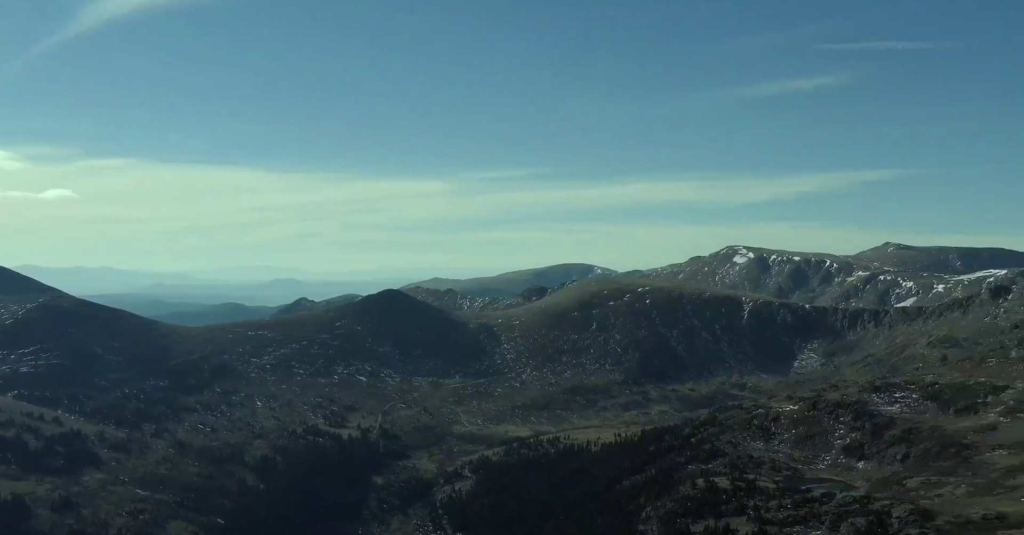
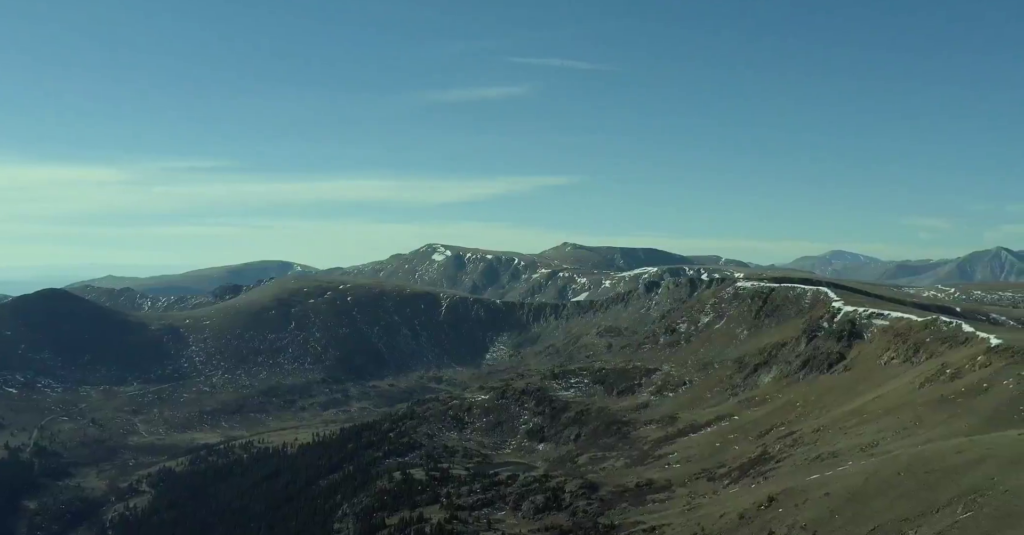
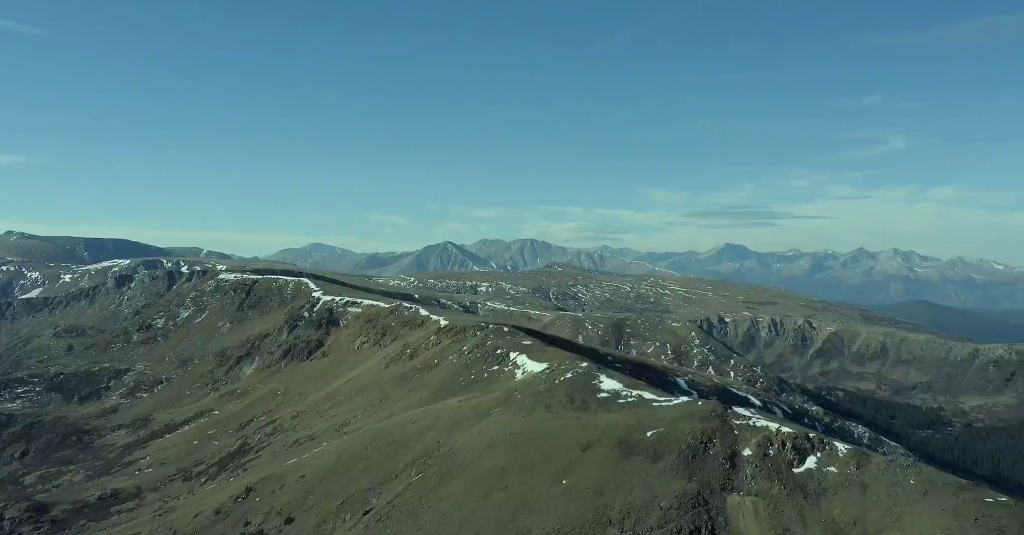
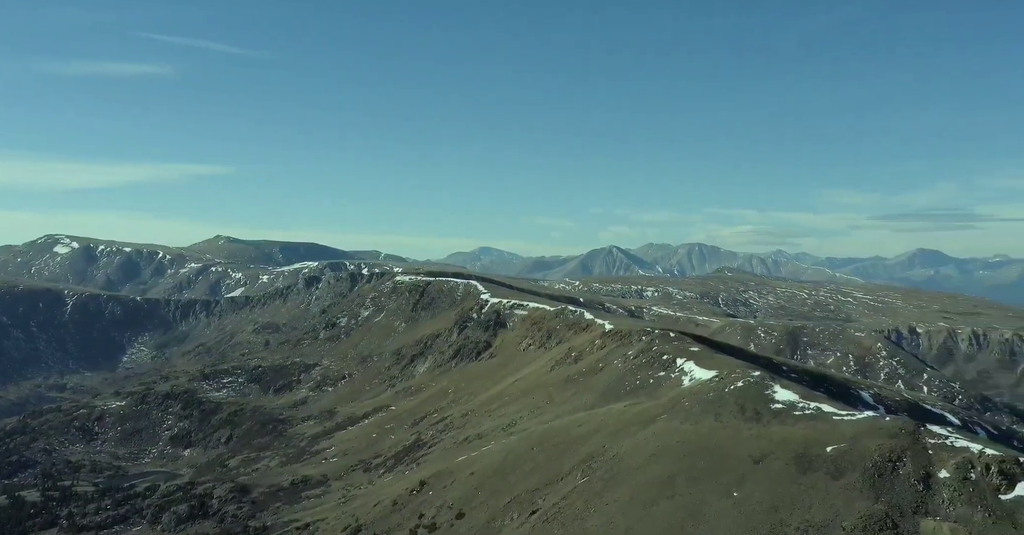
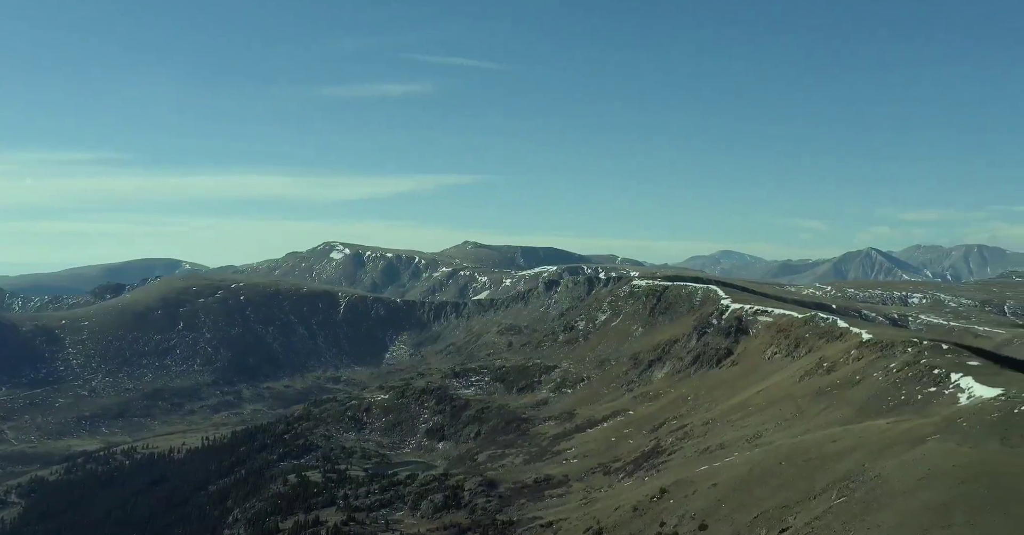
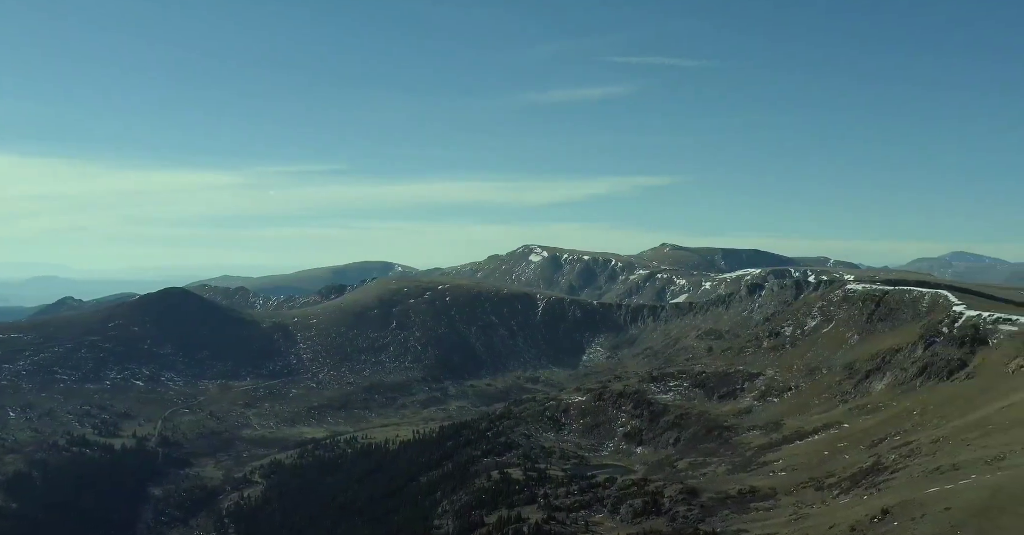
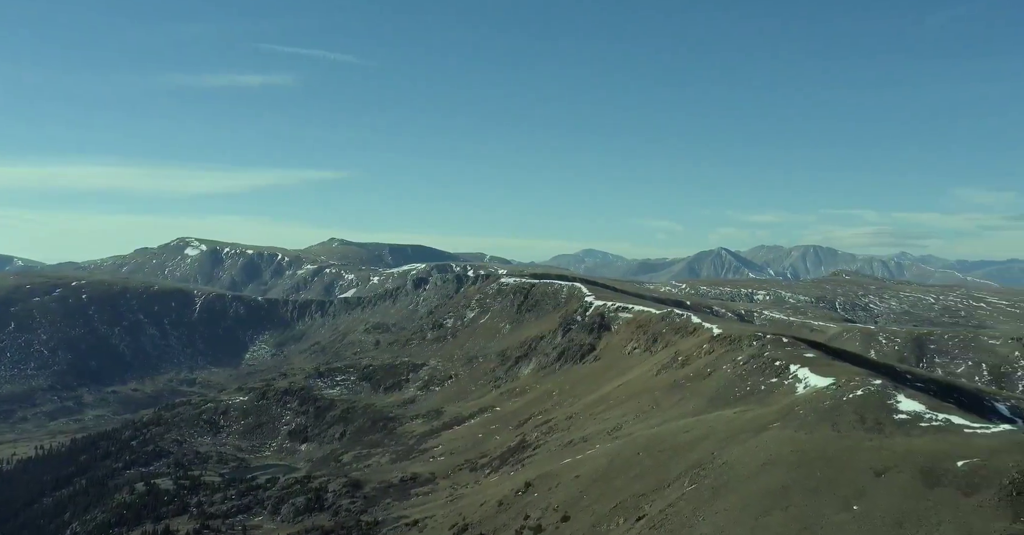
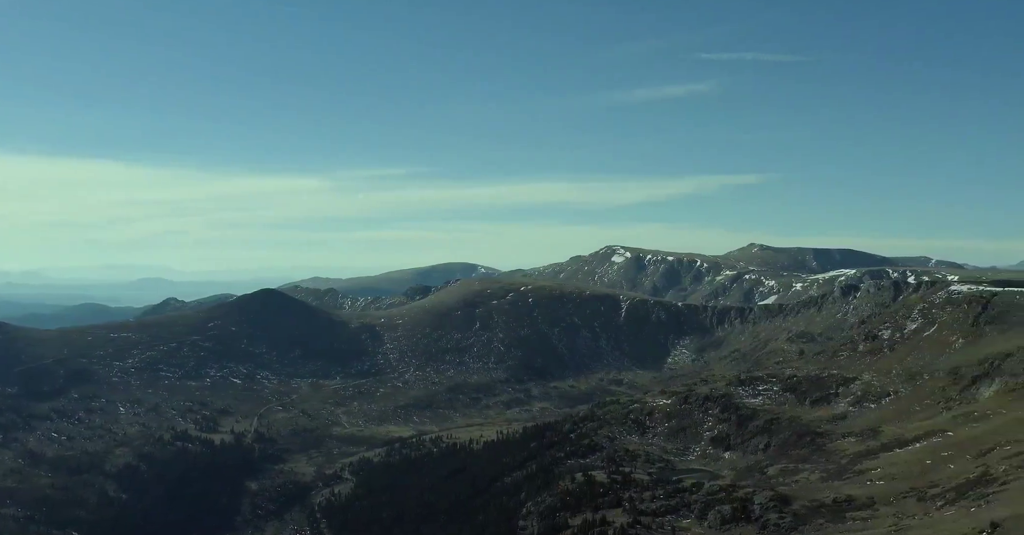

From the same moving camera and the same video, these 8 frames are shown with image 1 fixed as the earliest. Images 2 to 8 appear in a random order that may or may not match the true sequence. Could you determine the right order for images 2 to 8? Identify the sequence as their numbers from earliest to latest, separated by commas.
8, 6, 2, 5, 7, 4, 3
